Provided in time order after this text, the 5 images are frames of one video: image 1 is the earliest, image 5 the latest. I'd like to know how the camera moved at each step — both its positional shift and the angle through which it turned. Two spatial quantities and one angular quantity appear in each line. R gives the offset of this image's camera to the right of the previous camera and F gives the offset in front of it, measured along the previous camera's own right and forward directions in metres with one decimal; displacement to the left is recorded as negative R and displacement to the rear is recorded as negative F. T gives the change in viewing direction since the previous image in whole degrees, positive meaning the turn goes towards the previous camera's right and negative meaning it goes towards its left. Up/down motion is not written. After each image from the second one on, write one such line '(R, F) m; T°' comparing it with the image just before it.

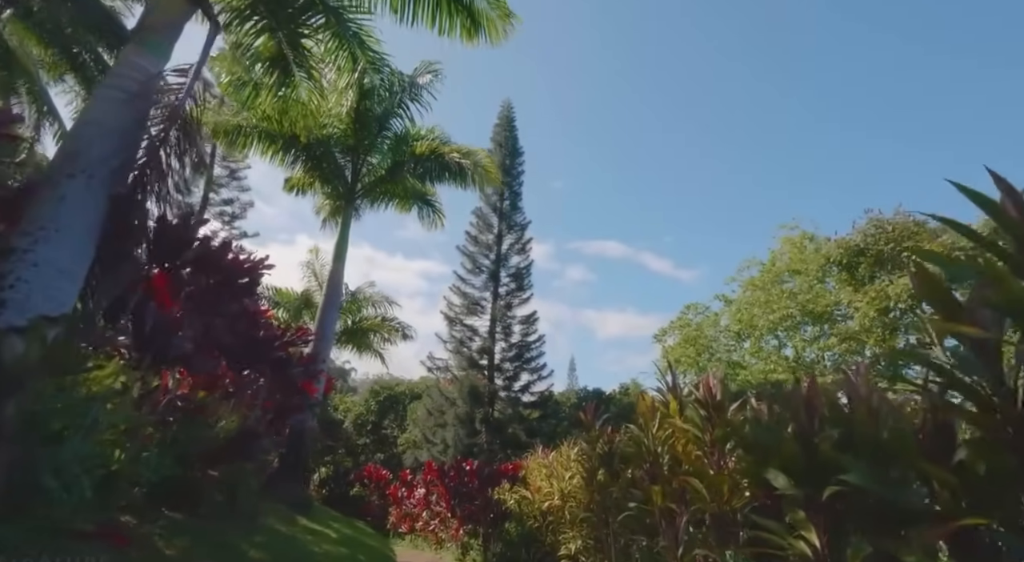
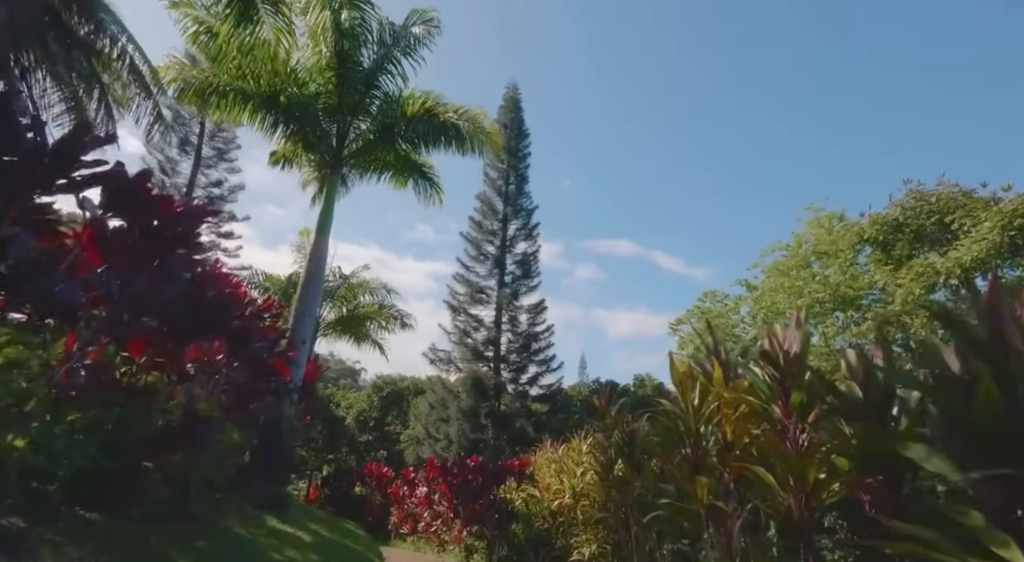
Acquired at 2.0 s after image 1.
(+0.1, +1.1) m; -1°
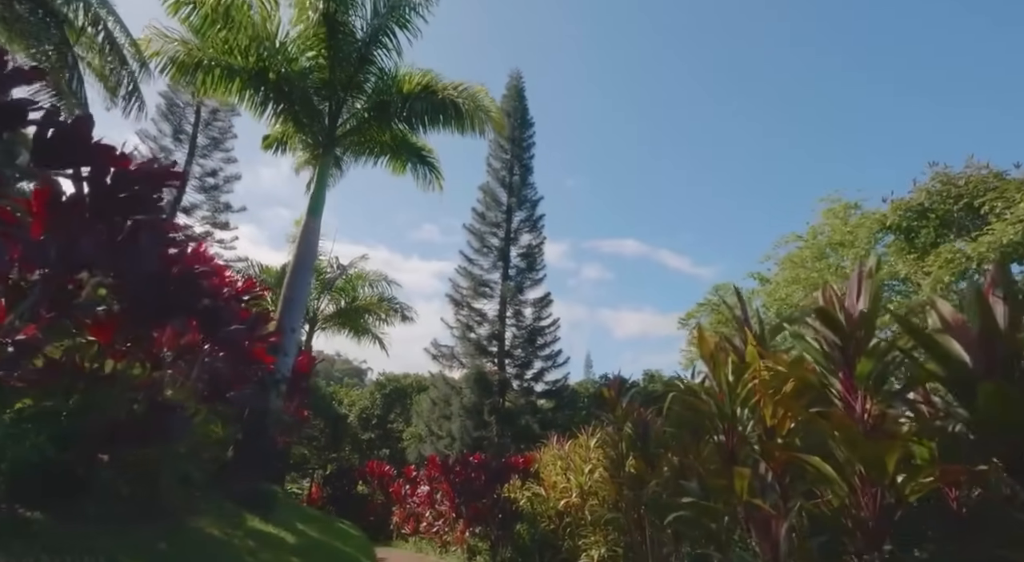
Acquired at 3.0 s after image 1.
(0.0, +0.6) m; -1°
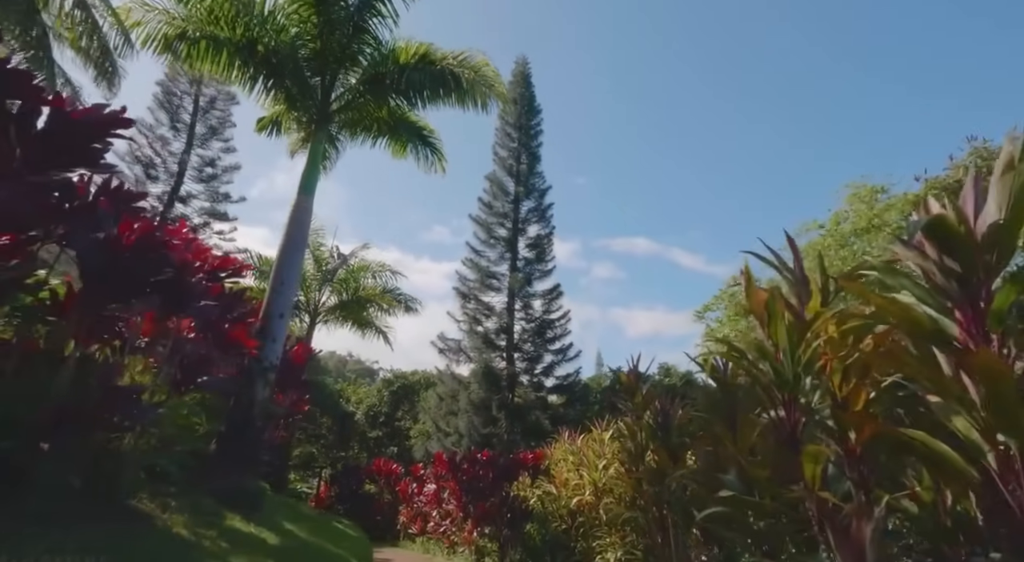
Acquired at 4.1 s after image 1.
(+0.1, +0.6) m; -1°
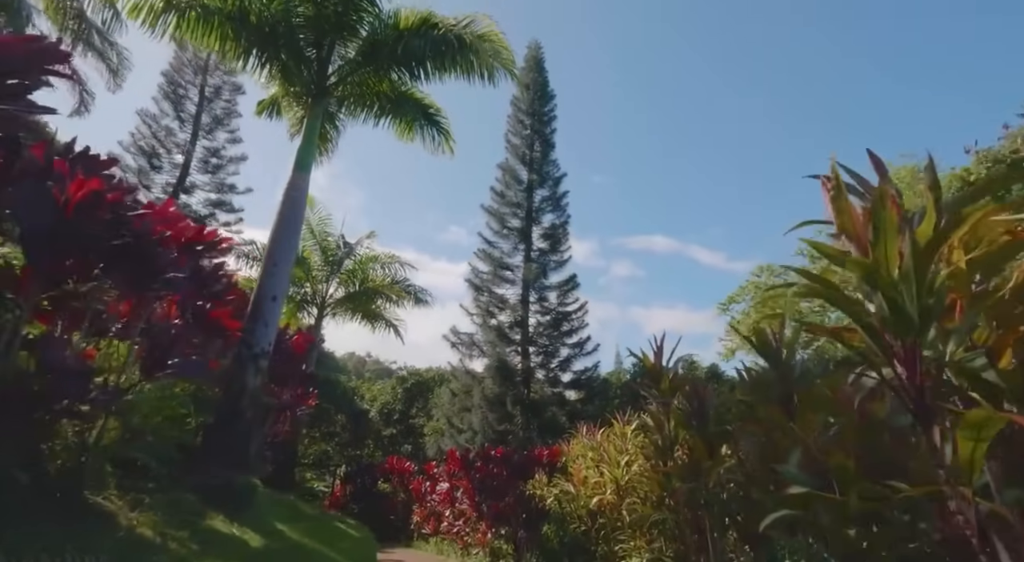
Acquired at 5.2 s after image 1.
(+0.1, +0.7) m; -2°
